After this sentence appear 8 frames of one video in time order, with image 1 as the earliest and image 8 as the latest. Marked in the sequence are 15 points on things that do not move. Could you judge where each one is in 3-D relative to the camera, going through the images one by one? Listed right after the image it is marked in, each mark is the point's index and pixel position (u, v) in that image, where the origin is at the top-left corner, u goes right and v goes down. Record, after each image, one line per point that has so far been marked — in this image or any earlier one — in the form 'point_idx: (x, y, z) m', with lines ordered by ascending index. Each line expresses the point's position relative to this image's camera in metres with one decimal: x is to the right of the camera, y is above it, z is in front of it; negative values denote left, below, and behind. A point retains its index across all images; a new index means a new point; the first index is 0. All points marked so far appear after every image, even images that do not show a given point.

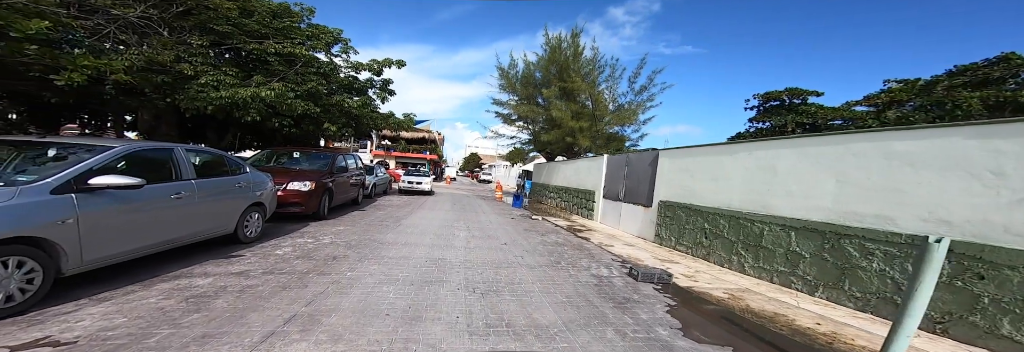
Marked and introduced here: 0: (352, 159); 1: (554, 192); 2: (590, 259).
0: (-5.1, +0.5, +11.9) m
1: (+2.1, -0.8, +17.7) m
2: (+1.3, -1.4, +6.1) m
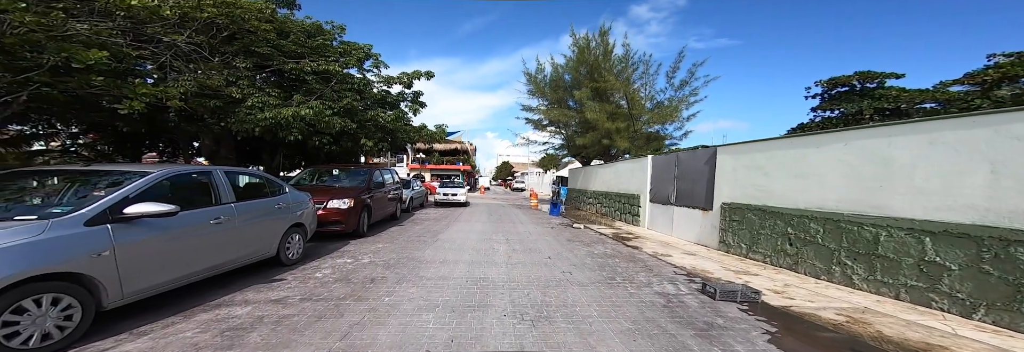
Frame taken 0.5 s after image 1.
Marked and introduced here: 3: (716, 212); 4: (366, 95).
0: (-3.9, +0.1, +11.8) m
1: (+3.8, -1.0, +16.9) m
2: (+2.0, -1.4, +5.4) m
3: (+3.9, -0.7, +7.1) m
4: (-5.7, +3.2, +14.7) m
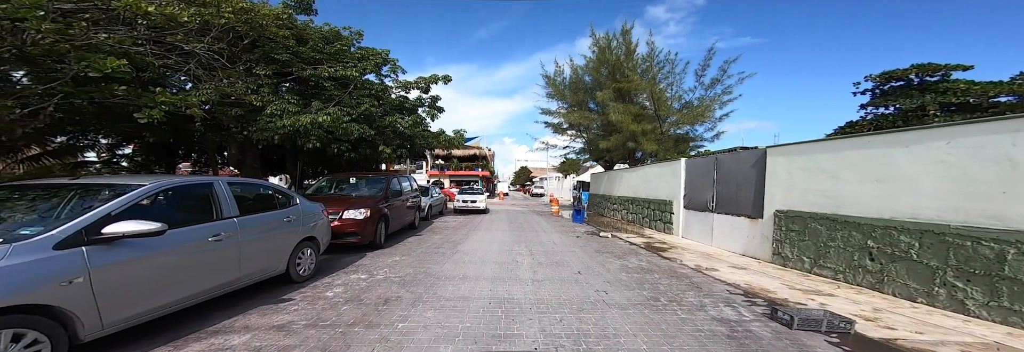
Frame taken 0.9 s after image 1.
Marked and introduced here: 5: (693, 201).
0: (-3.2, -0.2, +11.4) m
1: (+4.7, -1.2, +16.1) m
2: (+2.4, -1.5, +4.7) m
3: (+4.4, -0.8, +6.4) m
4: (-5.0, +2.9, +14.5) m
5: (+4.7, -0.6, +9.5) m
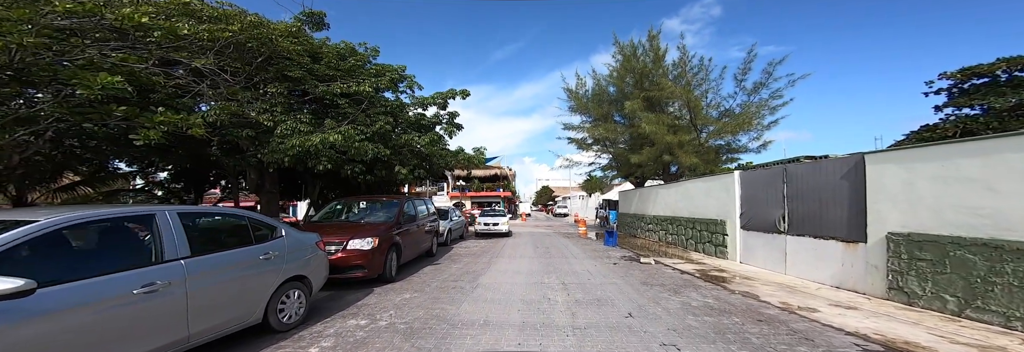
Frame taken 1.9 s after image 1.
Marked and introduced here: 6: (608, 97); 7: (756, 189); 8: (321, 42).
0: (-2.5, -0.8, +10.5) m
1: (+5.7, -1.9, +14.6) m
2: (+2.7, -1.6, +3.4) m
3: (+4.8, -0.9, +5.0) m
4: (-4.1, +2.1, +13.8) m
5: (+5.3, -1.0, +8.0) m
6: (+5.1, +4.1, +19.9) m
7: (+5.4, -0.3, +8.2) m
8: (-6.9, +4.8, +13.3) m
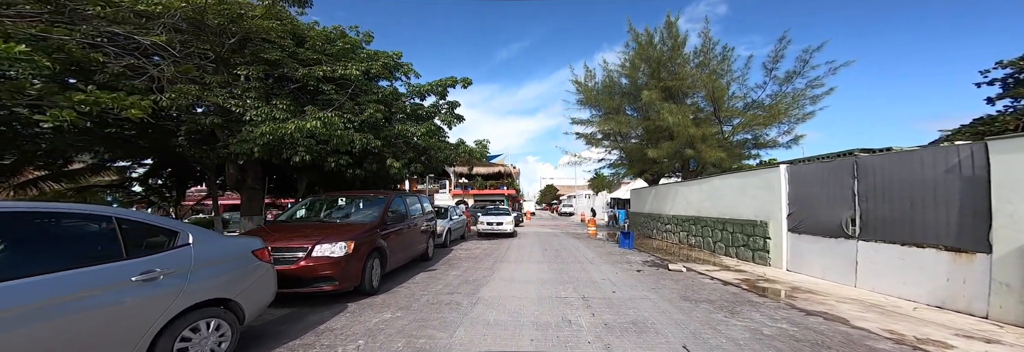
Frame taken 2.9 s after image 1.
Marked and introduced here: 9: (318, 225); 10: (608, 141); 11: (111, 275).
0: (-2.4, -0.6, +9.2) m
1: (+5.9, -1.7, +13.3) m
2: (+2.8, -1.4, +2.1) m
3: (+4.9, -0.8, +3.7) m
4: (-3.9, +2.3, +12.5) m
5: (+5.4, -0.8, +6.7) m
6: (+5.4, +4.3, +18.5) m
7: (+5.5, -0.1, +6.8) m
8: (-6.7, +4.9, +12.1) m
9: (-3.1, -0.8, +6.0) m
10: (+4.9, +1.8, +19.0) m
11: (-2.5, -0.6, +2.3) m
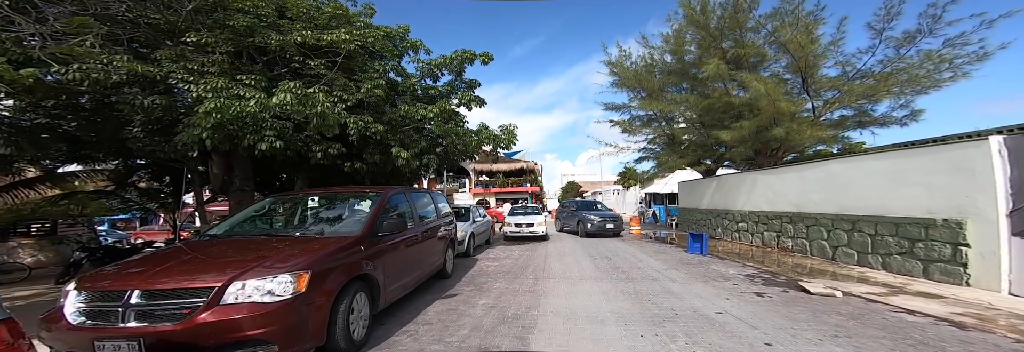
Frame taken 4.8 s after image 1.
0: (-1.5, -0.4, +6.8) m
1: (+6.9, -1.3, +10.6) m
2: (+3.3, -1.1, -0.5) m
3: (+5.5, -0.4, +0.9) m
4: (-3.0, +2.4, +10.3) m
5: (+6.2, -0.4, +4.0) m
6: (+6.5, +4.7, +15.8) m
7: (+6.2, +0.3, +4.1) m
8: (-5.8, +5.0, +9.9) m
9: (-2.4, -0.6, +3.7) m
10: (+6.1, +2.2, +16.3) m
11: (-2.0, -0.4, 0.0) m
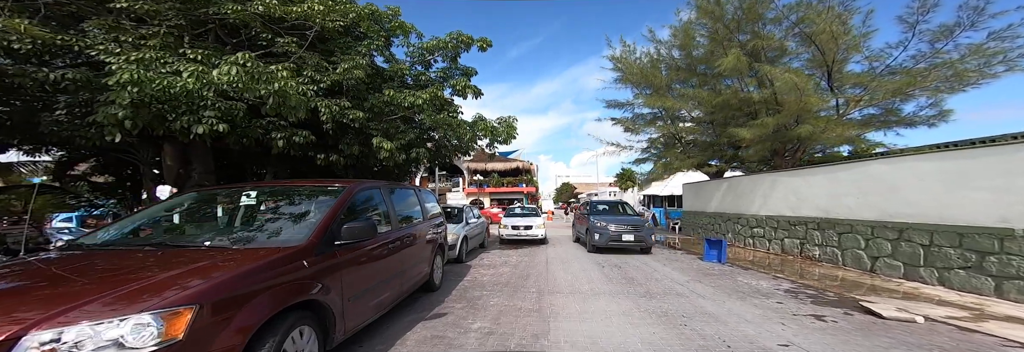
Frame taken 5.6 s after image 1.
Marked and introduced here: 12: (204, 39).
0: (-1.5, -0.3, +5.8) m
1: (+6.9, -1.3, +9.6) m
2: (+3.5, -1.0, -1.5) m
3: (+5.6, -0.3, 0.0) m
4: (-3.0, +2.5, +9.2) m
5: (+6.2, -0.4, +3.0) m
6: (+6.4, +4.7, +14.9) m
7: (+6.3, +0.3, +3.2) m
8: (-5.8, +5.2, +8.8) m
9: (-2.4, -0.5, +2.6) m
10: (+6.0, +2.2, +15.3) m
11: (-1.9, -0.3, -1.1) m
12: (-5.9, +2.8, +7.1) m
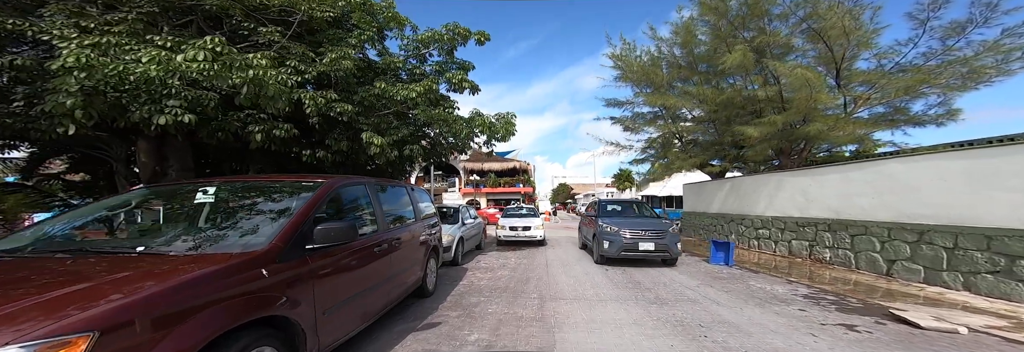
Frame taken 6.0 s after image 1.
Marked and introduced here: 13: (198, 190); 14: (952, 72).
0: (-1.5, -0.2, +5.3) m
1: (+6.8, -1.3, +9.3) m
2: (+3.5, -1.0, -1.9) m
3: (+5.7, -0.3, -0.4) m
4: (-3.0, +2.6, +8.7) m
5: (+6.3, -0.4, +2.7) m
6: (+6.4, +4.7, +14.5) m
7: (+6.3, +0.3, +2.8) m
8: (-5.8, +5.3, +8.3) m
9: (-2.3, -0.4, +2.2) m
10: (+5.9, +2.2, +15.0) m
11: (-1.8, -0.2, -1.5) m
12: (-5.9, +2.8, +6.7) m
13: (-2.7, -0.1, +3.5) m
14: (+10.6, +2.6, +8.9) m
